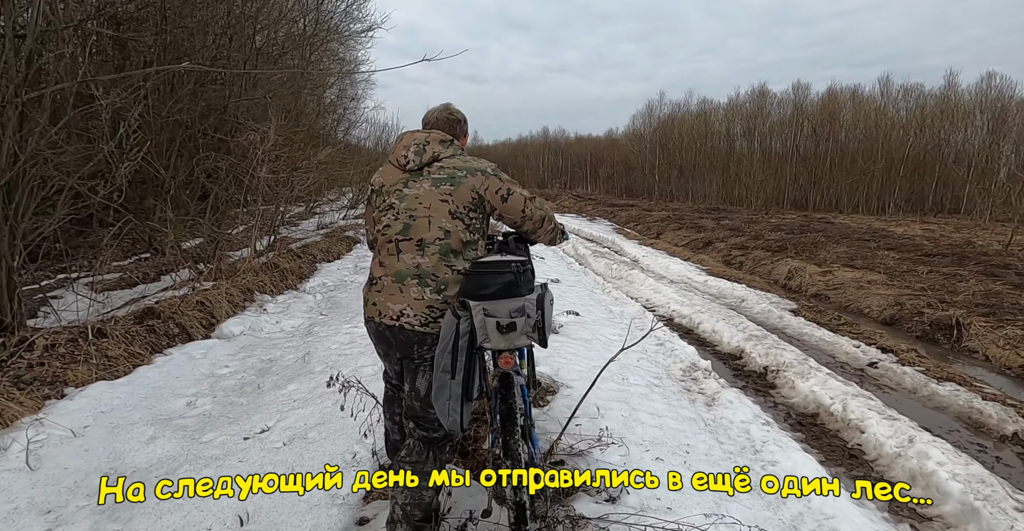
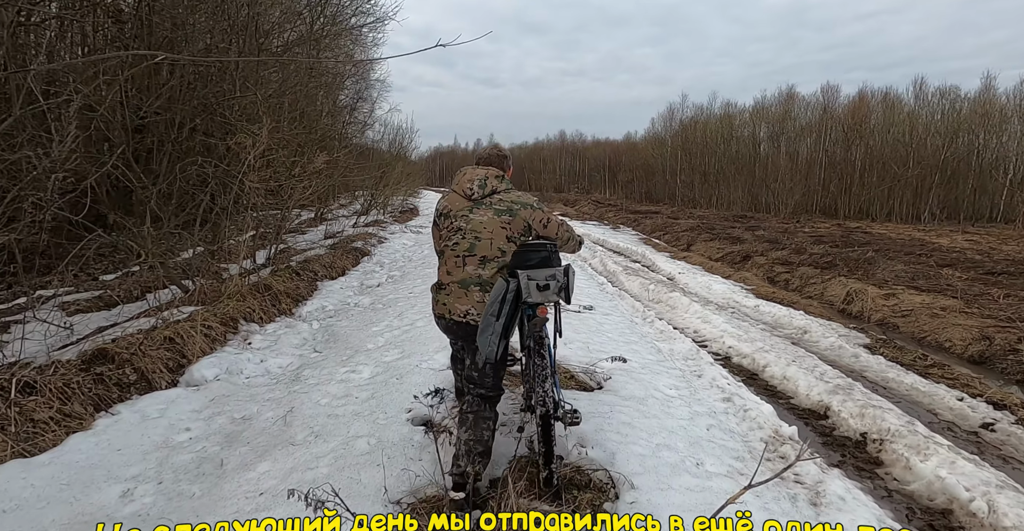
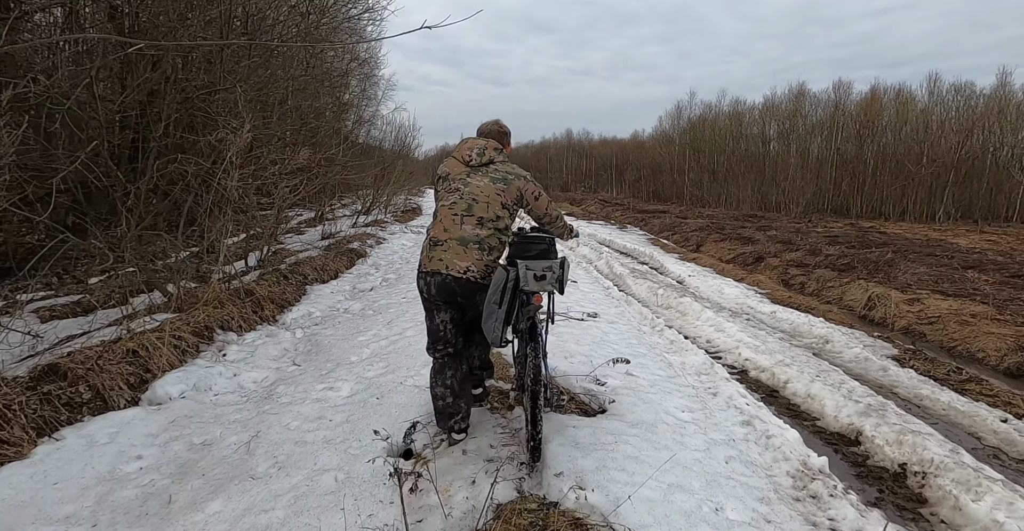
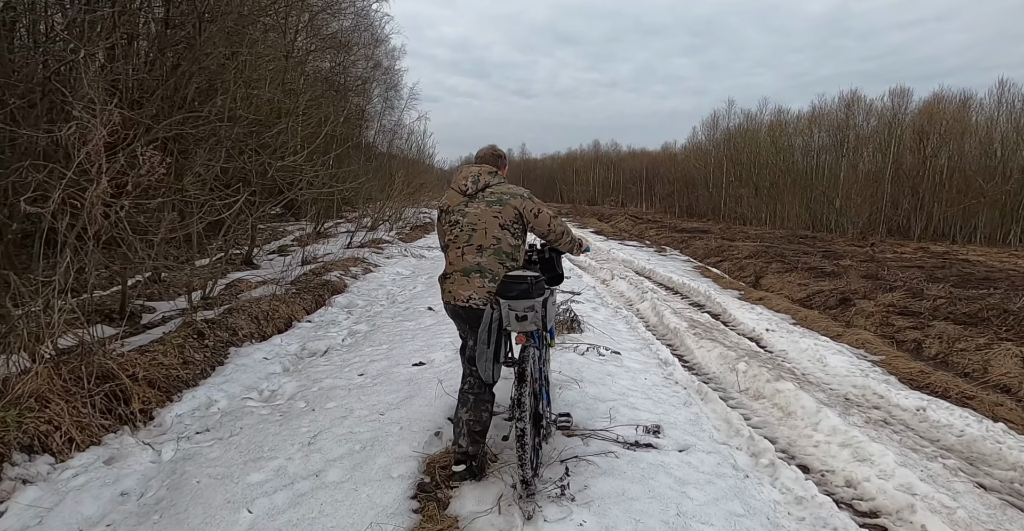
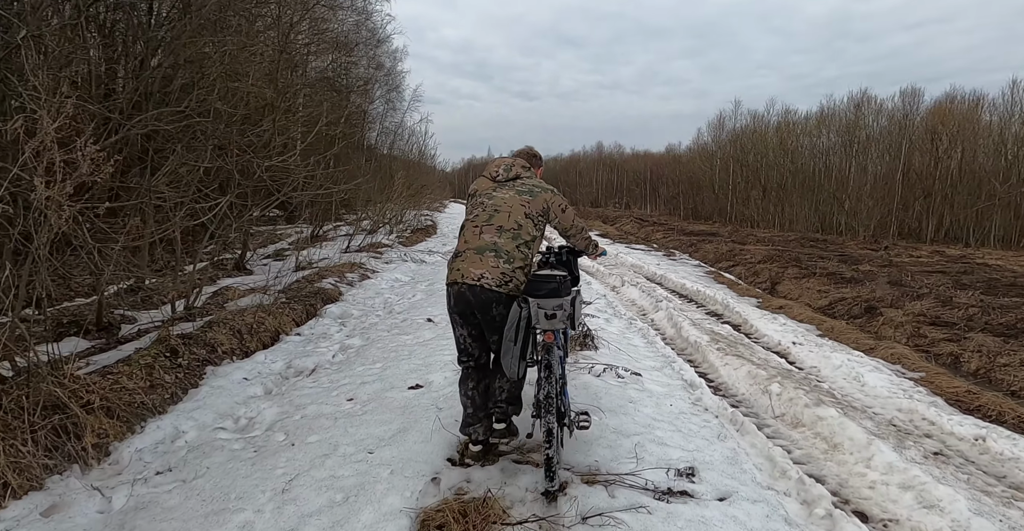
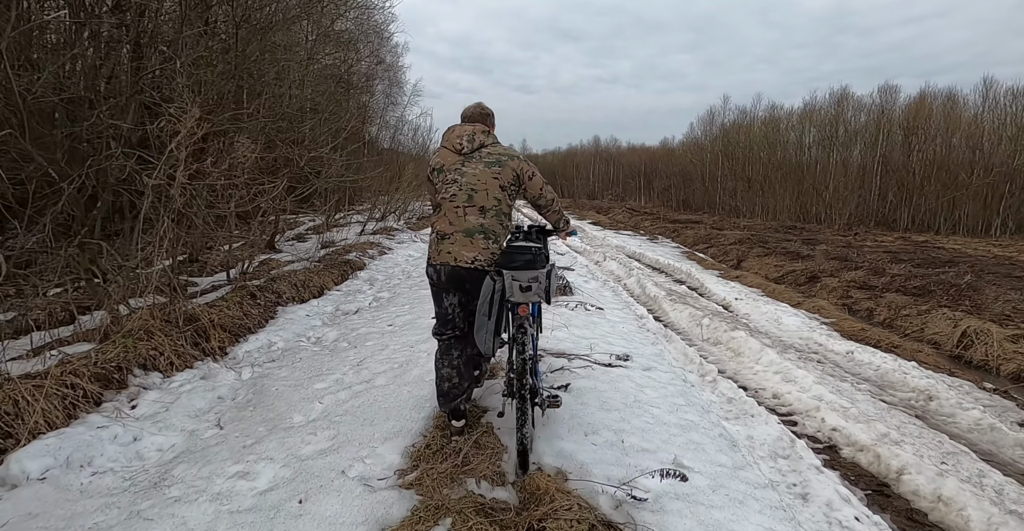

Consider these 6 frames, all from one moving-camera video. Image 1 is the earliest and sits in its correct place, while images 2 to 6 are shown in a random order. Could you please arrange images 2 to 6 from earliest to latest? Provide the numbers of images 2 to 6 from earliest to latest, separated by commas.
2, 3, 6, 4, 5
